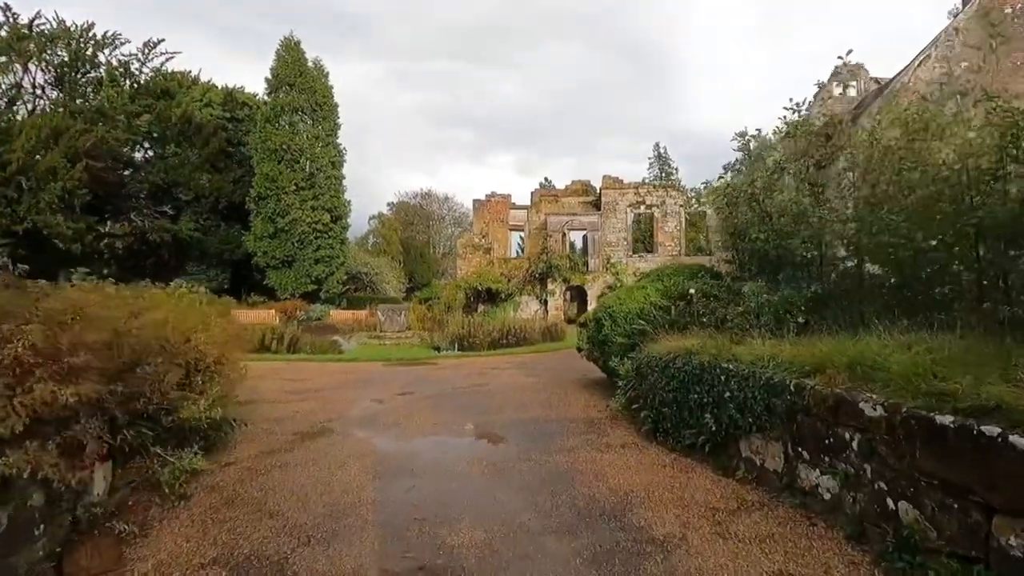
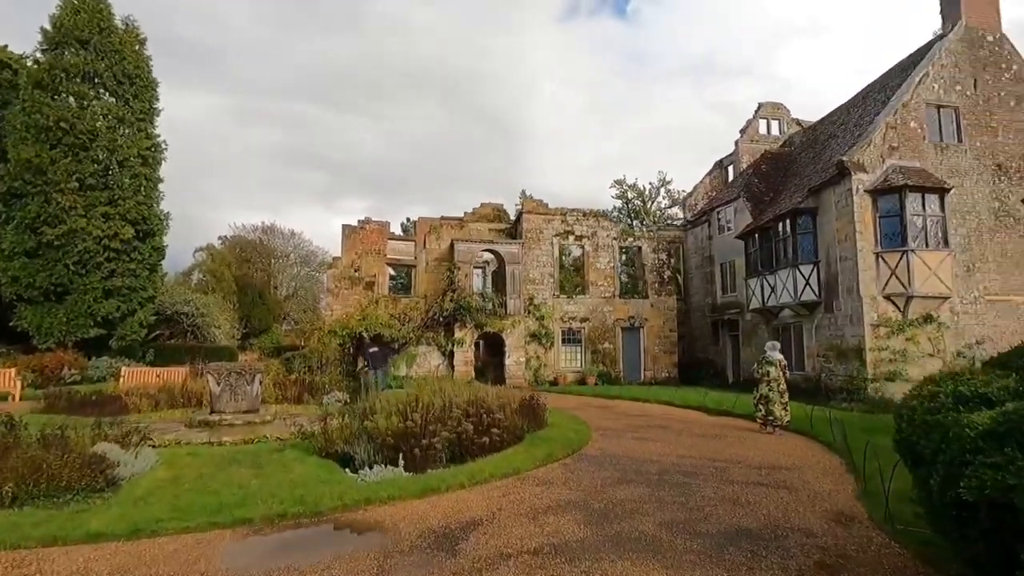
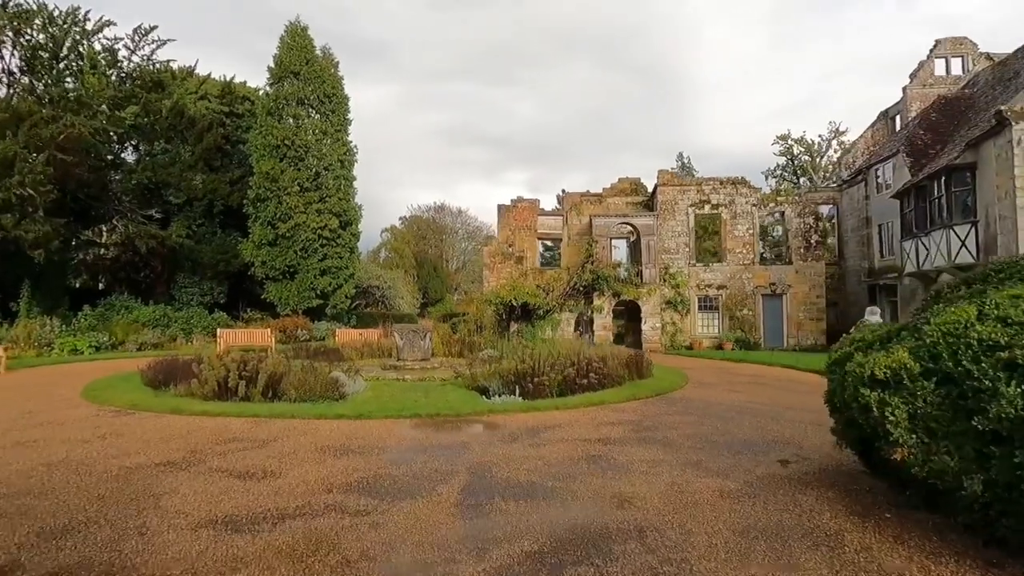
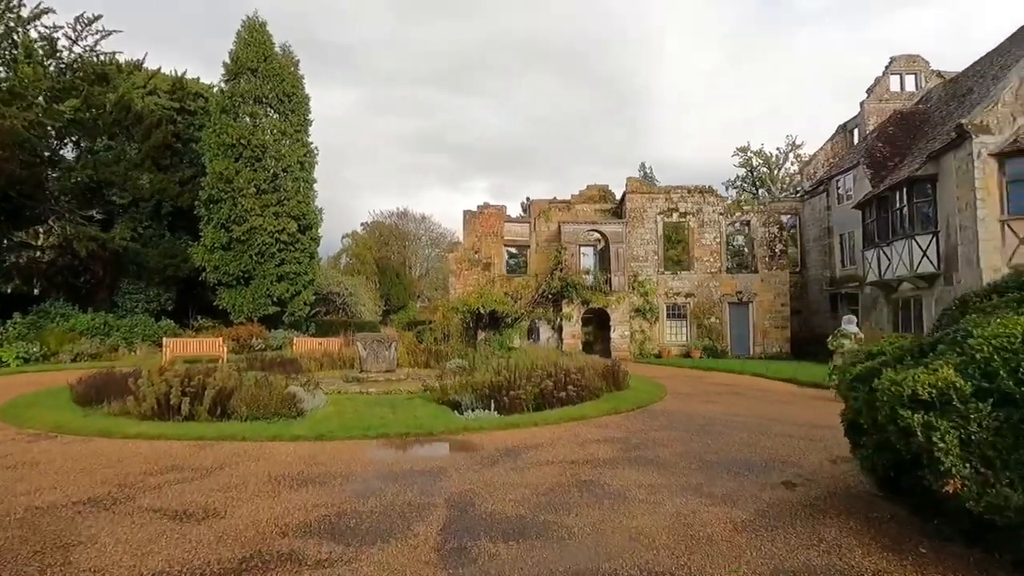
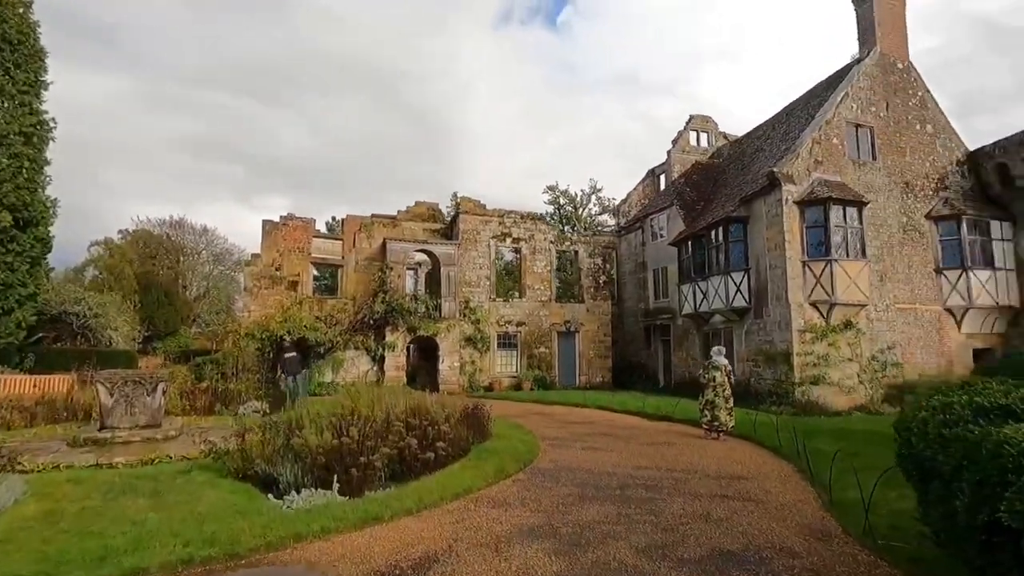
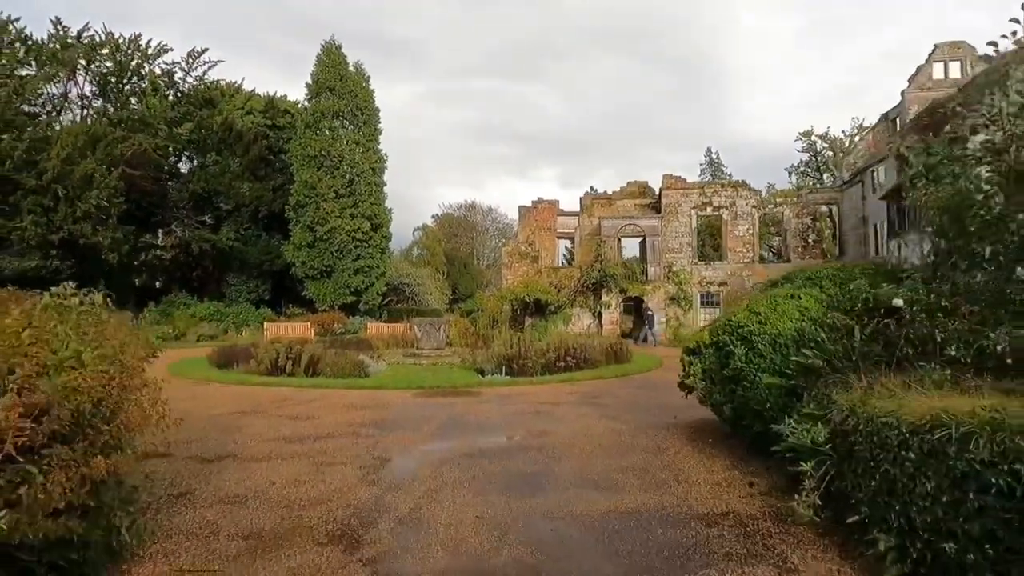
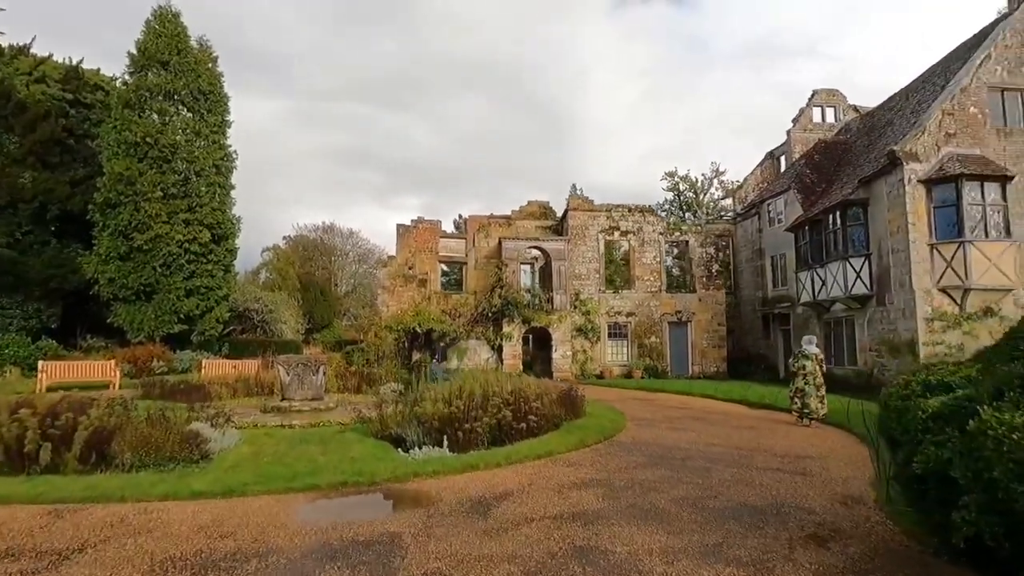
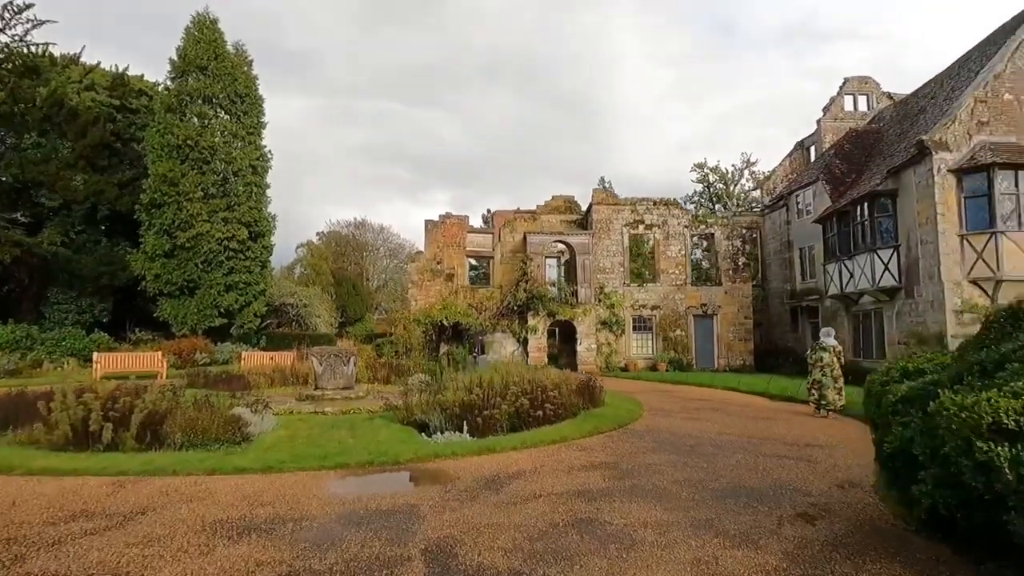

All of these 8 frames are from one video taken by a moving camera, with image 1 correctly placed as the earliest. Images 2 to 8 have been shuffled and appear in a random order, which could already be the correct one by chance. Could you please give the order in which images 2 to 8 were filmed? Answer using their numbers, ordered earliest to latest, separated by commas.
6, 3, 4, 8, 7, 2, 5
